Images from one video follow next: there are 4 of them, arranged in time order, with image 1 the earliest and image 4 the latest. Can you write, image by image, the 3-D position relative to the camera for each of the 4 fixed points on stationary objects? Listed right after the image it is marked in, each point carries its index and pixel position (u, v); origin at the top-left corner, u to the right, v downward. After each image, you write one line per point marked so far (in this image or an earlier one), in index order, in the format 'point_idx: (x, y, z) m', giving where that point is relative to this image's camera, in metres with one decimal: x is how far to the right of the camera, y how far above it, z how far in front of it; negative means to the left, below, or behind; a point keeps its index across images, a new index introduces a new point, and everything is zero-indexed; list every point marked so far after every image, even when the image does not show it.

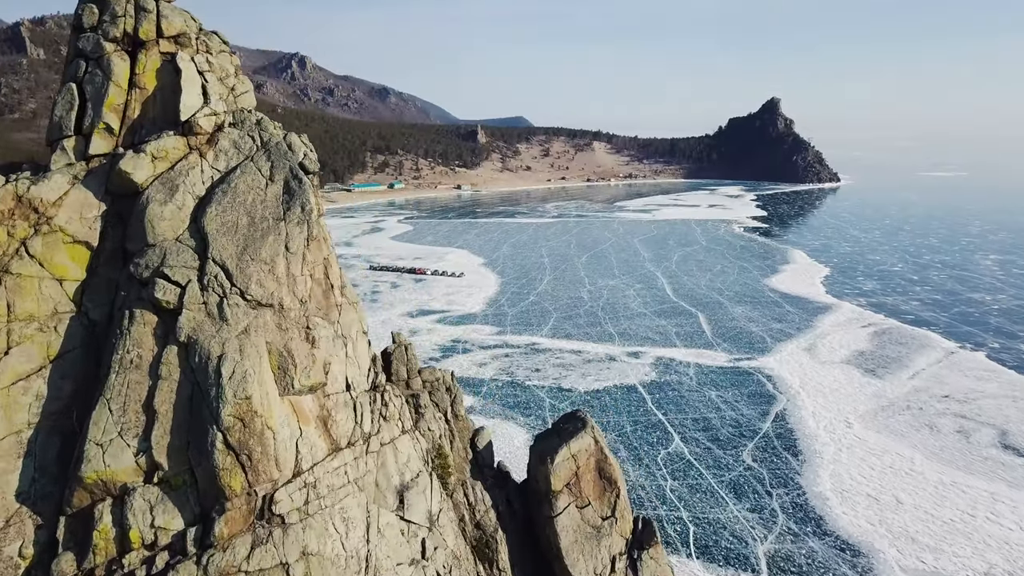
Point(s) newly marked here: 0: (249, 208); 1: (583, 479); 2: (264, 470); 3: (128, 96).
0: (-3.4, +1.0, +8.2) m
1: (+1.2, -3.3, +11.3) m
2: (-2.9, -2.1, +7.5) m
3: (-5.1, +2.5, +8.5) m
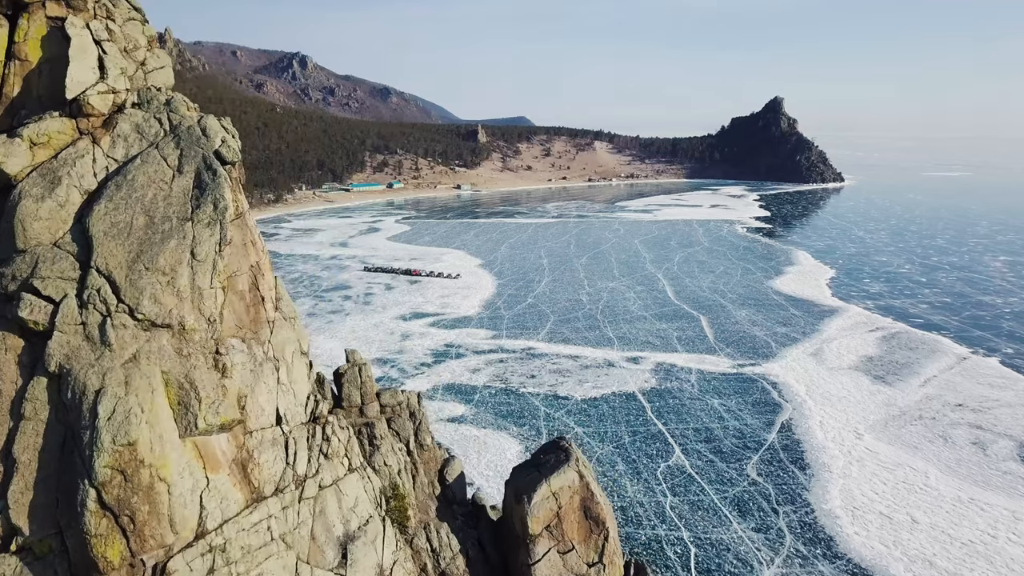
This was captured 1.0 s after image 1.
0: (-3.8, +0.9, +6.7) m
1: (+0.8, -3.5, +9.7) m
2: (-3.3, -2.3, +6.0) m
3: (-5.5, +2.4, +7.0) m
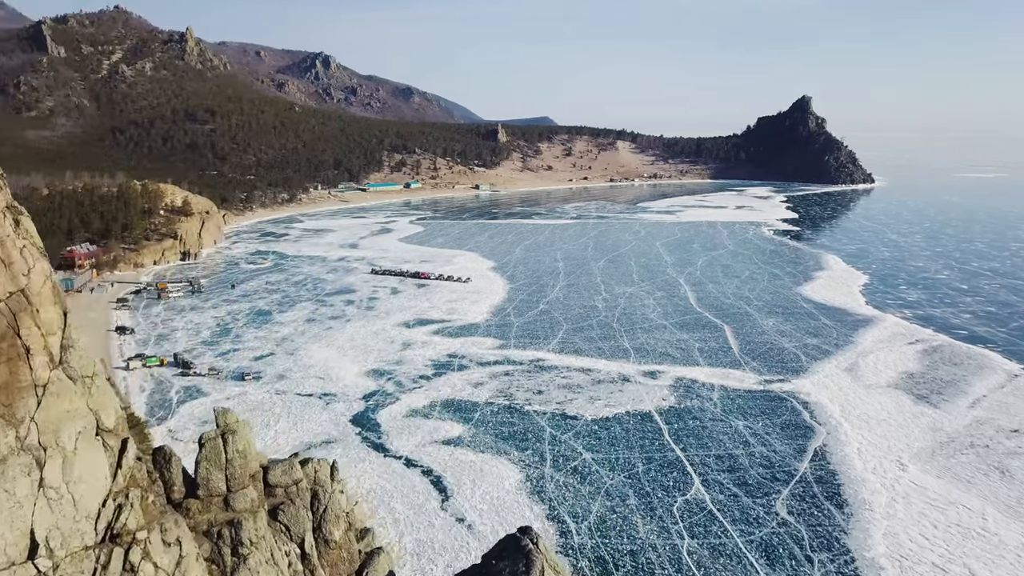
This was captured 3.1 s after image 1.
0: (-4.5, +0.5, +3.9) m
1: (+0.2, -3.9, +6.8) m
2: (-4.1, -2.6, +3.2) m
3: (-6.2, +2.0, +4.3) m
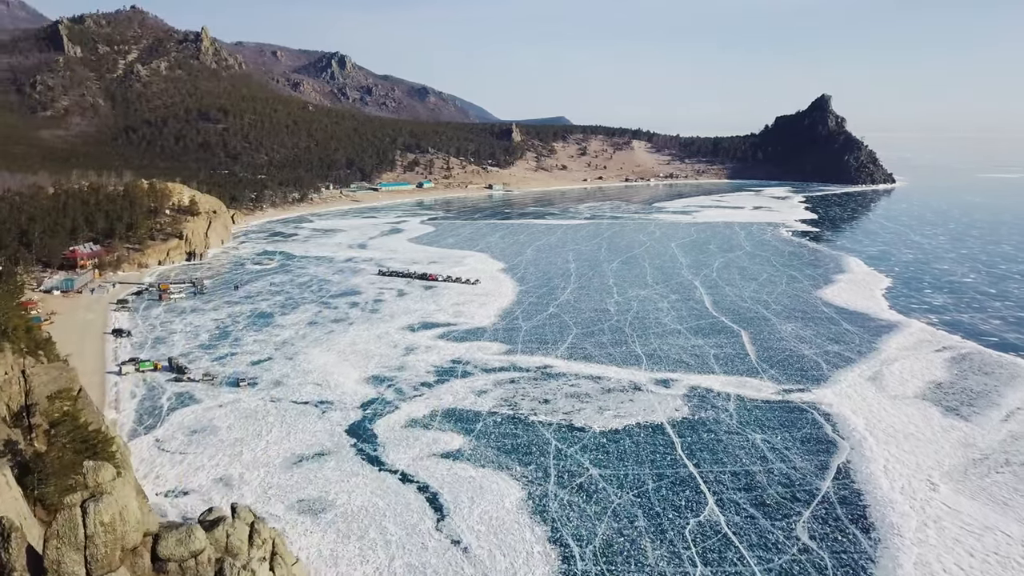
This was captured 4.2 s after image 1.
0: (-4.9, +0.3, +2.5) m
1: (-0.2, -4.1, +5.3) m
2: (-4.5, -2.8, +1.8) m
3: (-6.6, +1.9, +2.9) m
